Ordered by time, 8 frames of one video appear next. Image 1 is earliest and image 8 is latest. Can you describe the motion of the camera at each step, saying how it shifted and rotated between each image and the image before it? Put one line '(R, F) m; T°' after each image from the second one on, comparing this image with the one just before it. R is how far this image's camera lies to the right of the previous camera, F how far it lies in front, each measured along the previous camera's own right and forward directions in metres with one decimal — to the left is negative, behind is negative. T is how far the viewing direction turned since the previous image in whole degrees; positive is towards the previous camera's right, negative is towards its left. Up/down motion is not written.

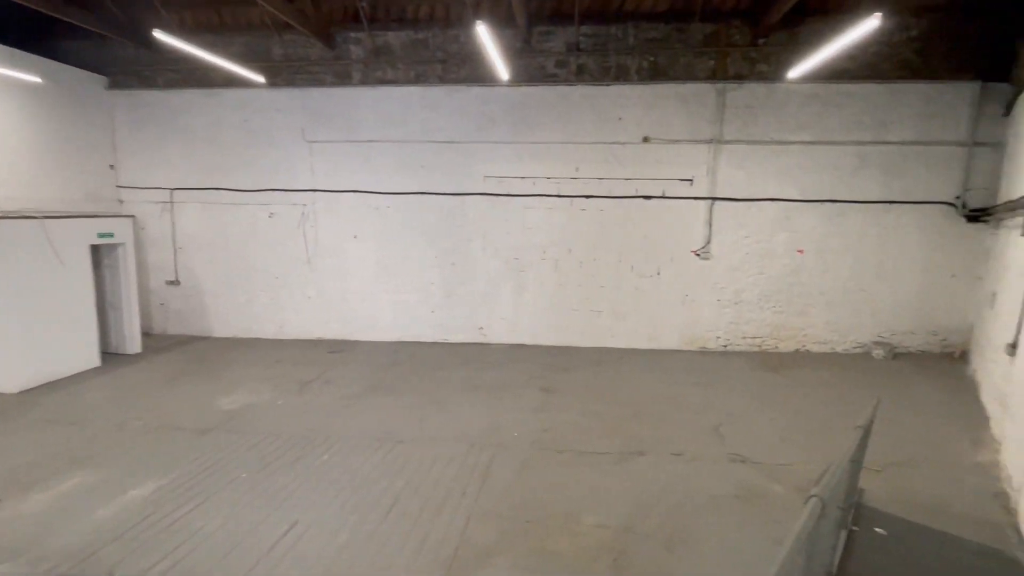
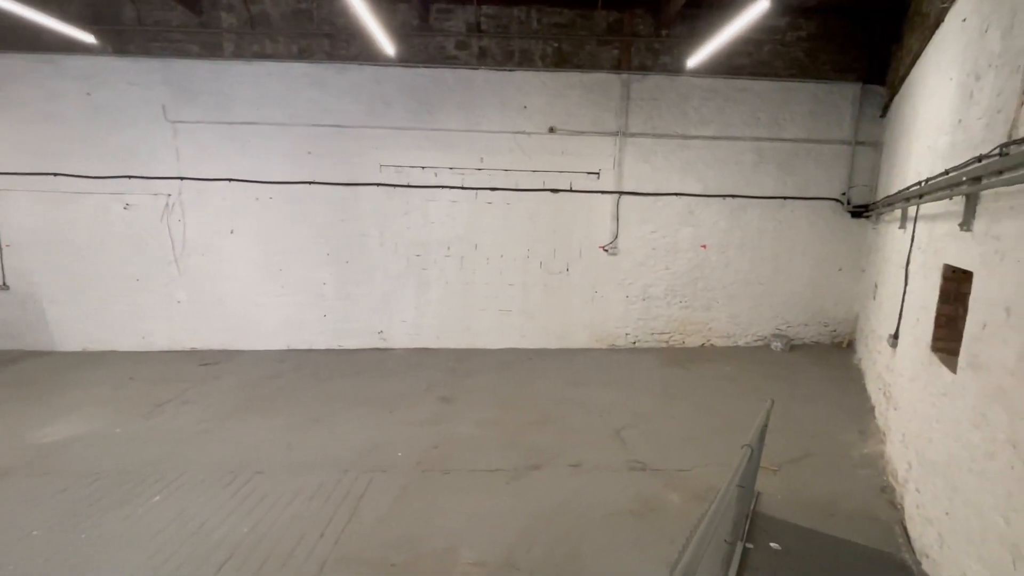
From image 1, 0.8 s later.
(+0.4, +0.4) m; +8°
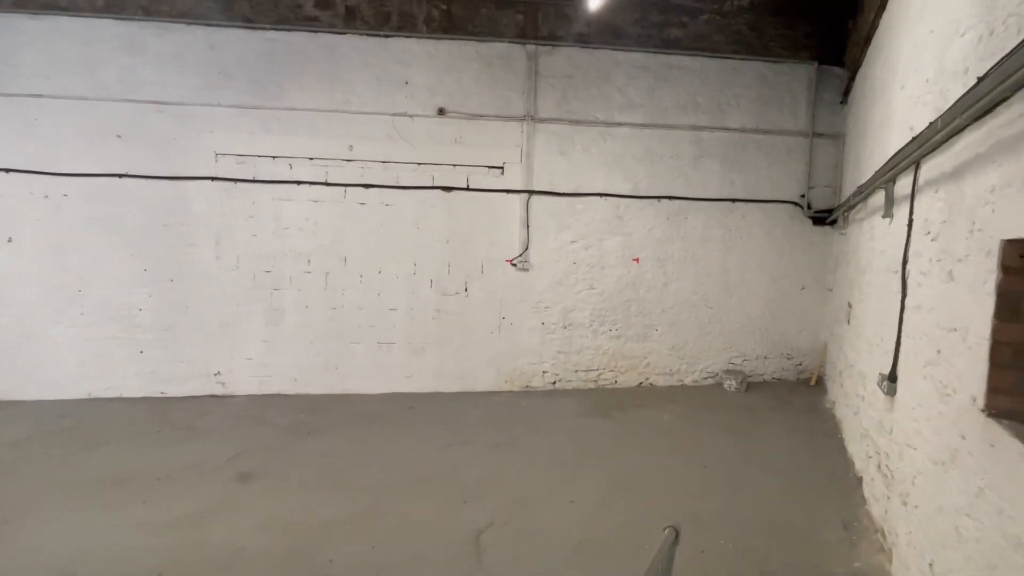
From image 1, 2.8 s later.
(+0.9, +1.3) m; +3°
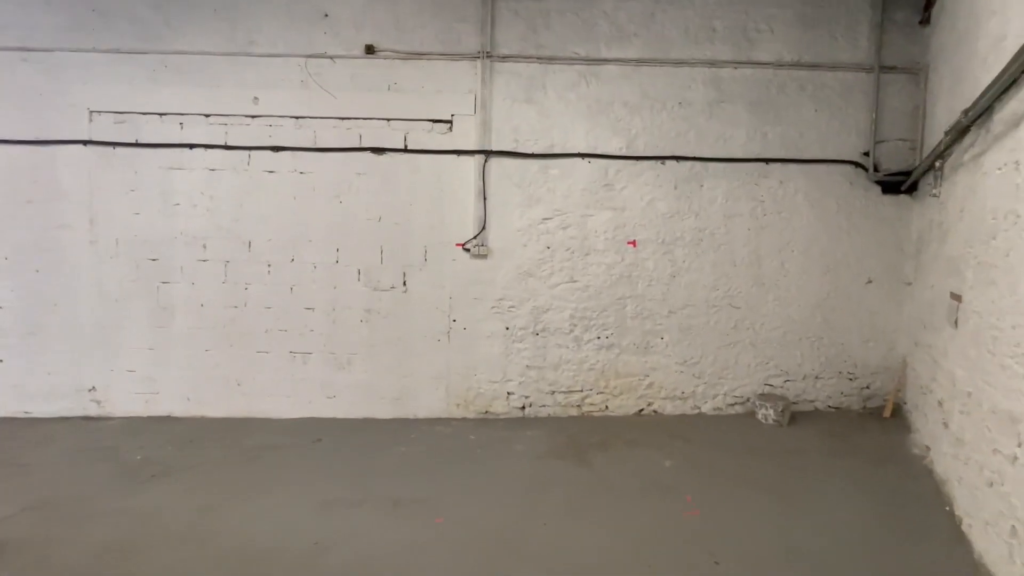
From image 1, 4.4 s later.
(+0.6, +1.2) m; -4°
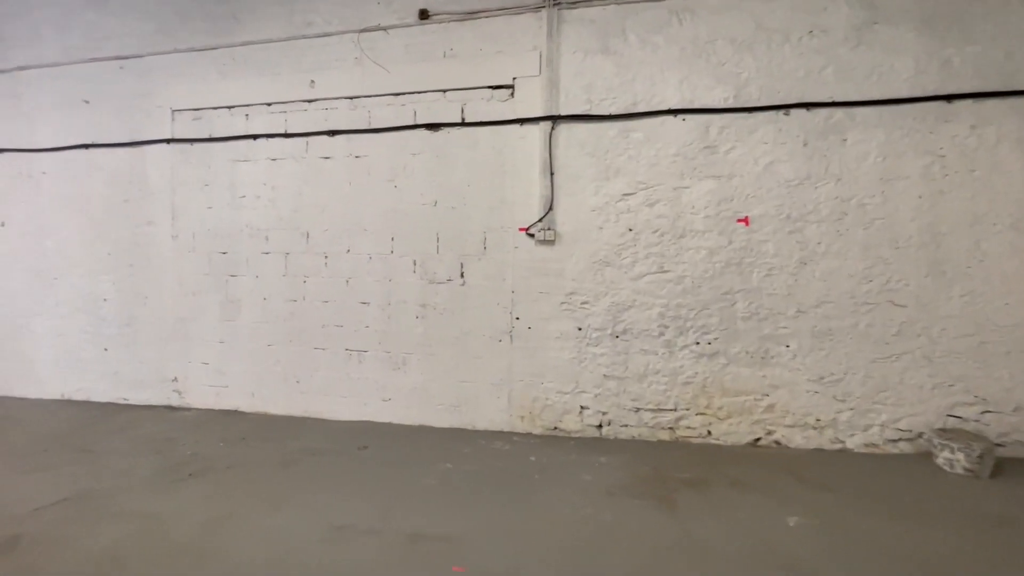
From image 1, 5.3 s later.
(+0.2, +0.6) m; -13°
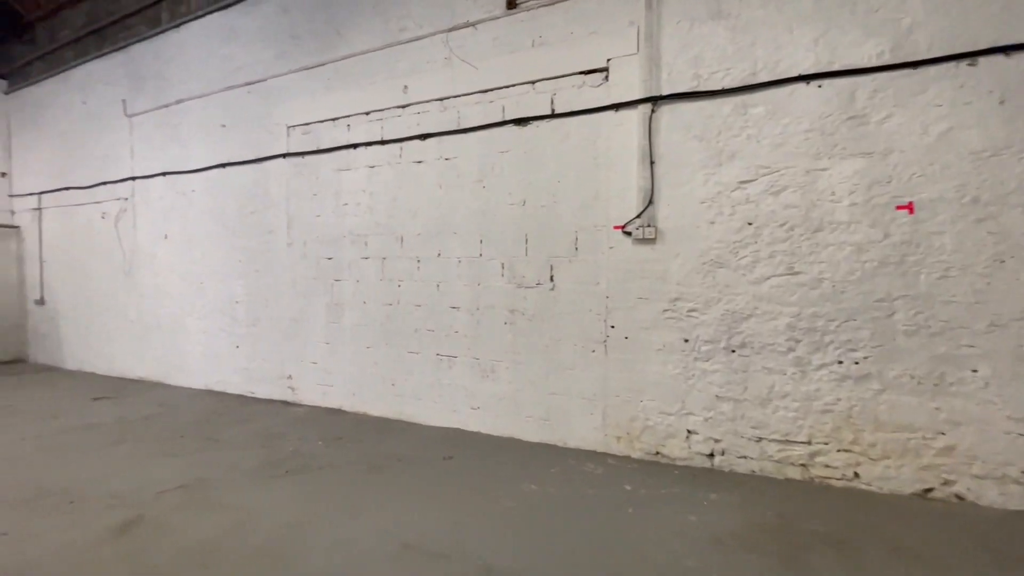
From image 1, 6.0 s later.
(+0.1, +0.2) m; -13°
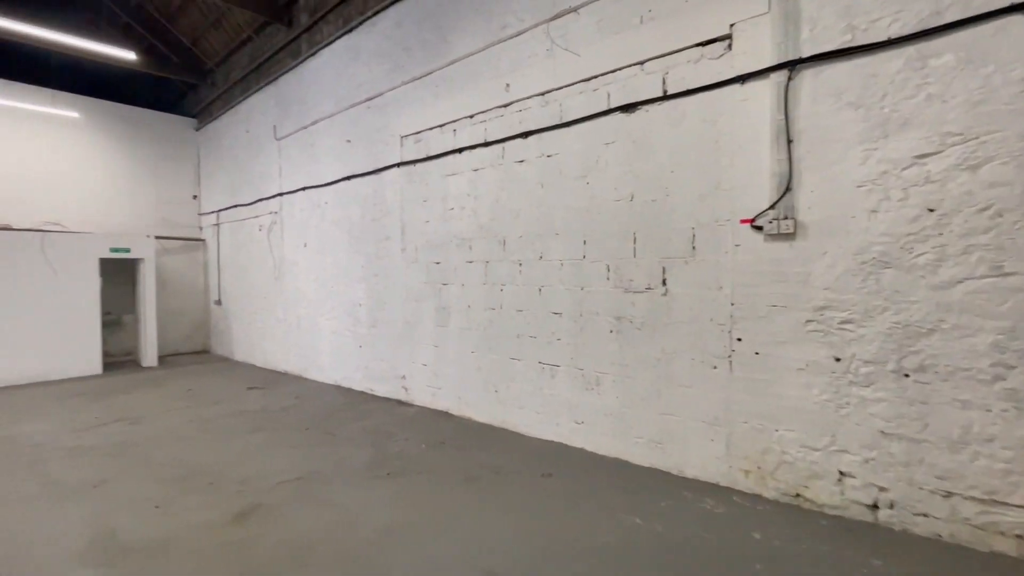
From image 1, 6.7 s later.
(+0.1, +0.2) m; -15°
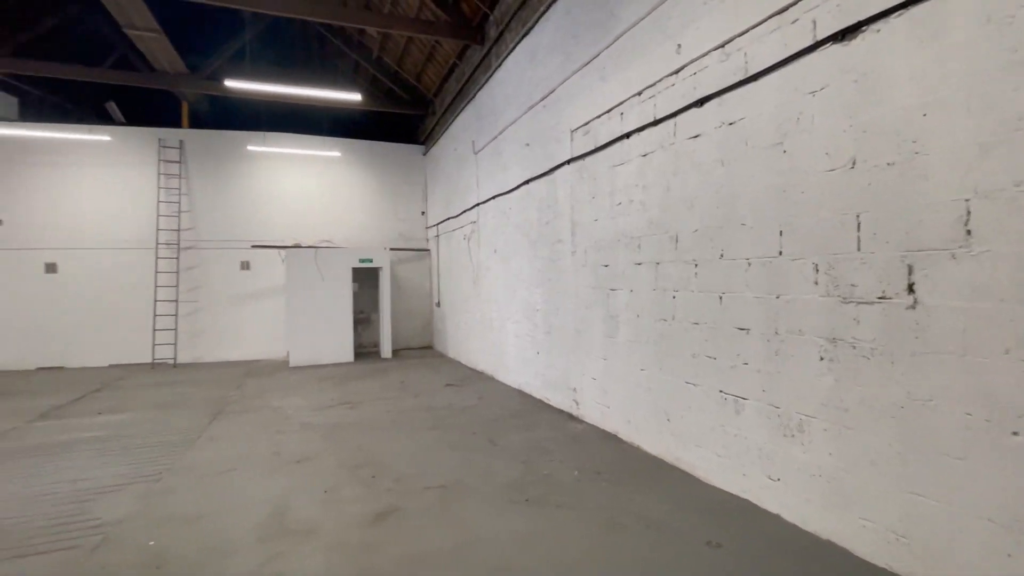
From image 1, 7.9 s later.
(+0.3, +0.5) m; -27°
